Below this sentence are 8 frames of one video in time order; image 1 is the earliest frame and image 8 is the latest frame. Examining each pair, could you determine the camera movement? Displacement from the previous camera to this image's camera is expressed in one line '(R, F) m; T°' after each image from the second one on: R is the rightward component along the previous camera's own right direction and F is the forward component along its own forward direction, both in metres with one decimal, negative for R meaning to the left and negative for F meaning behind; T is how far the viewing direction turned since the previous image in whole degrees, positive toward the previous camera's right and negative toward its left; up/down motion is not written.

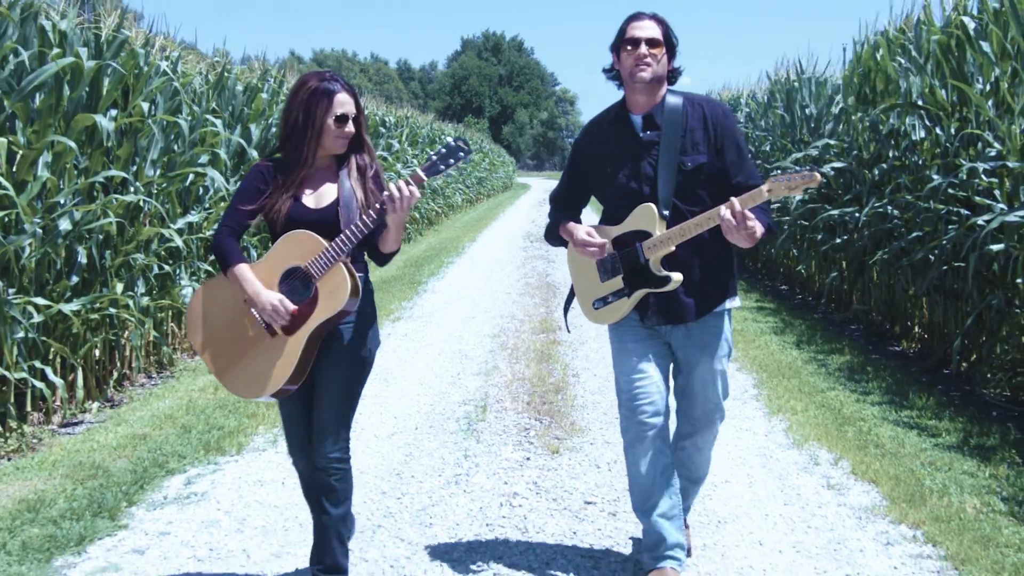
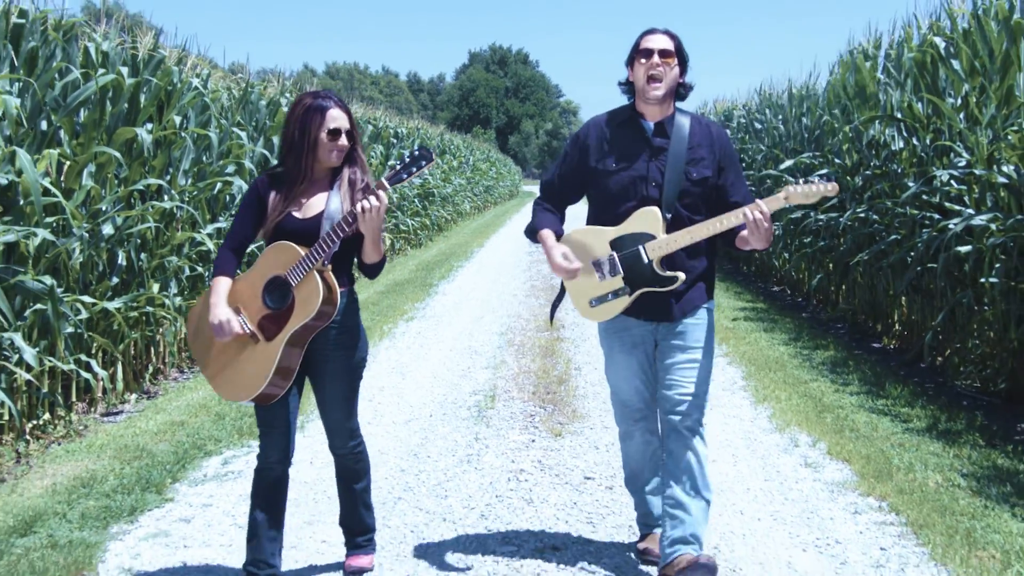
(0.0, -0.4) m; 0°
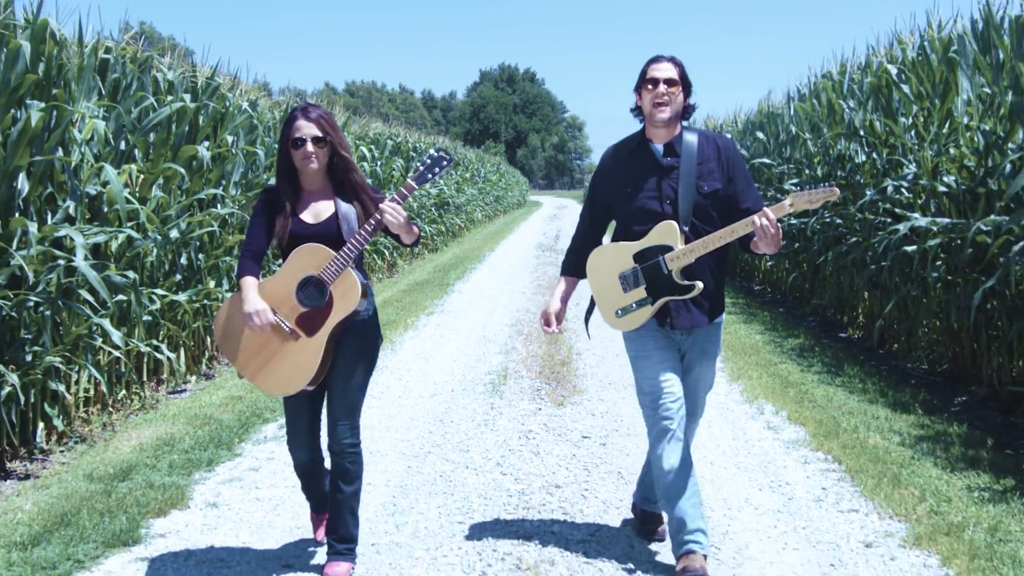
(0.0, -0.8) m; 0°
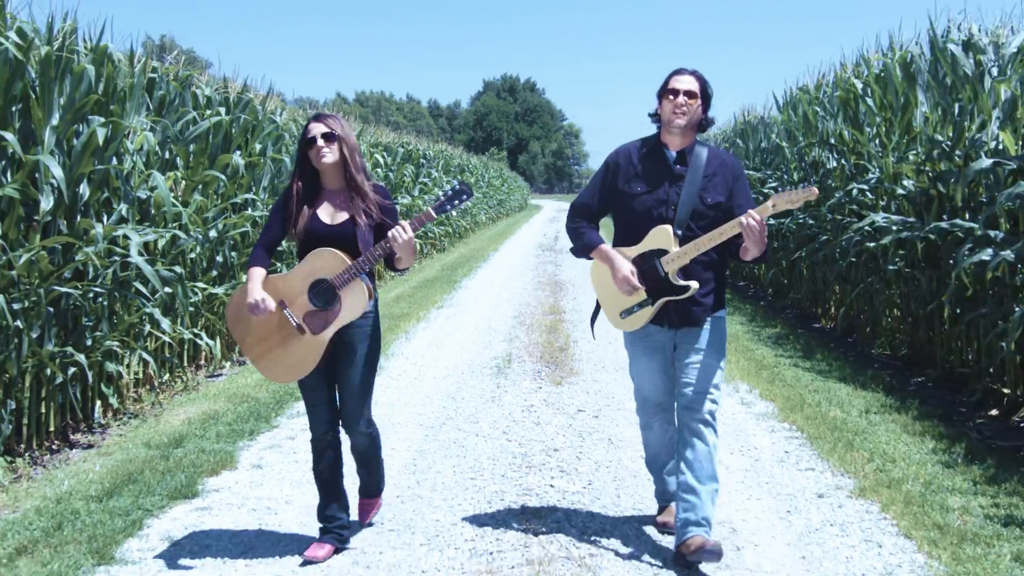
(0.0, -0.6) m; 0°
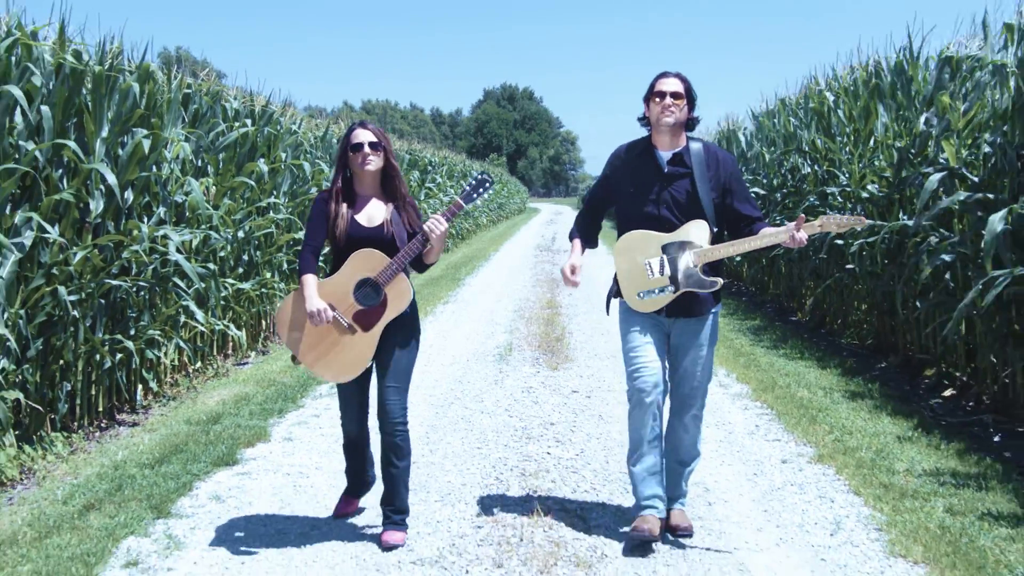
(0.0, -0.6) m; 0°
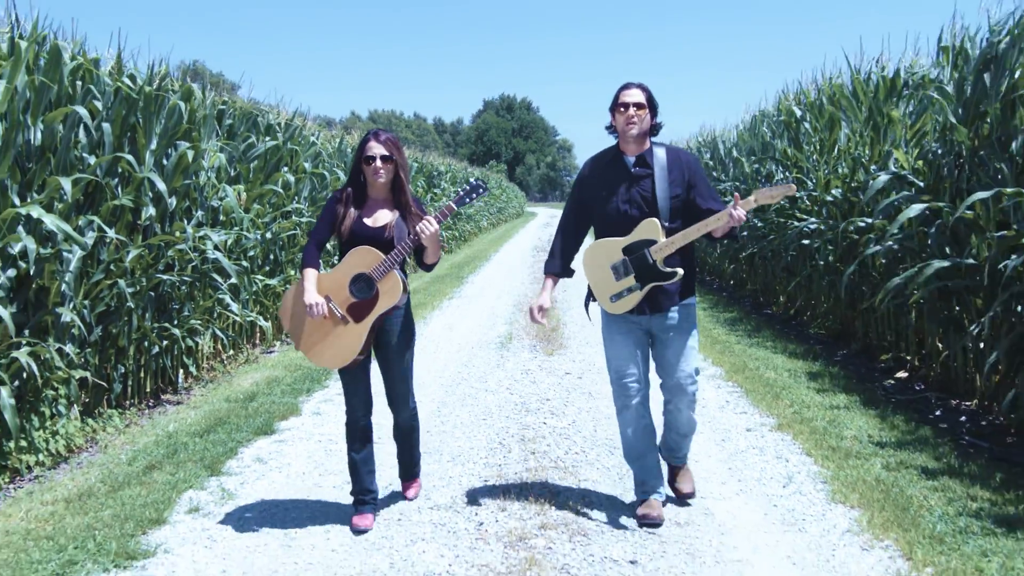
(0.0, -0.7) m; 0°
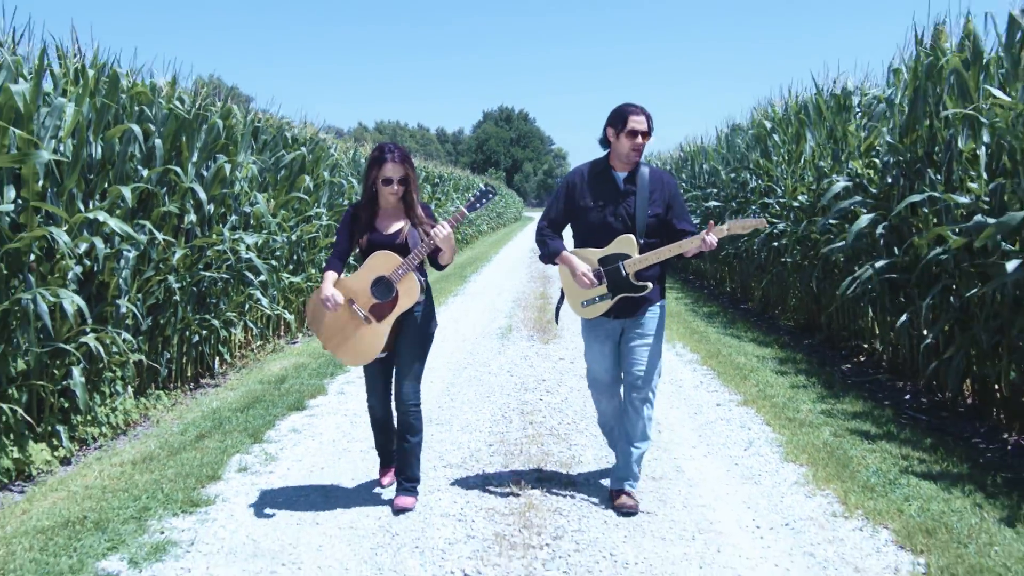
(0.0, -0.8) m; 0°
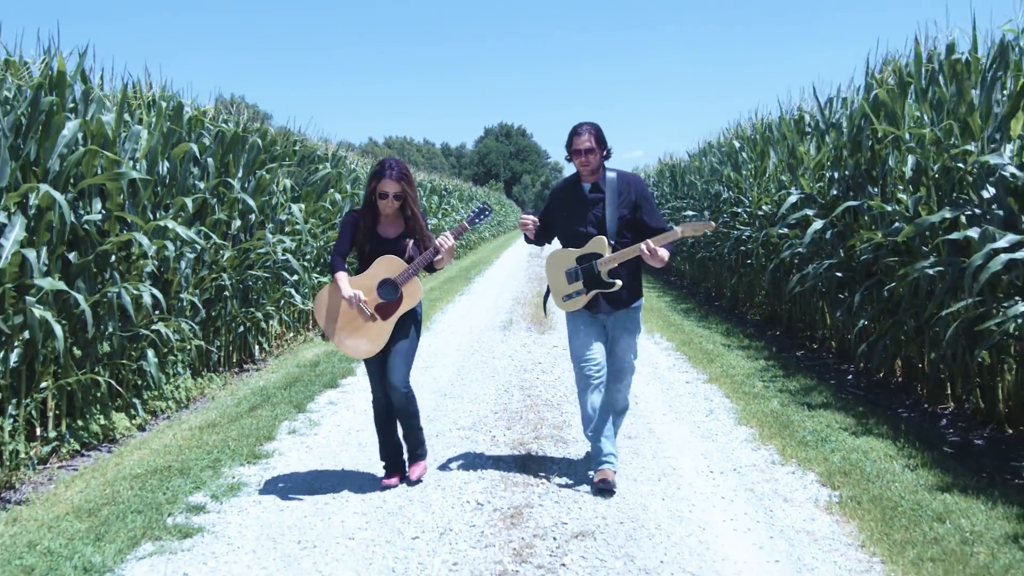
(0.0, -1.2) m; 0°
